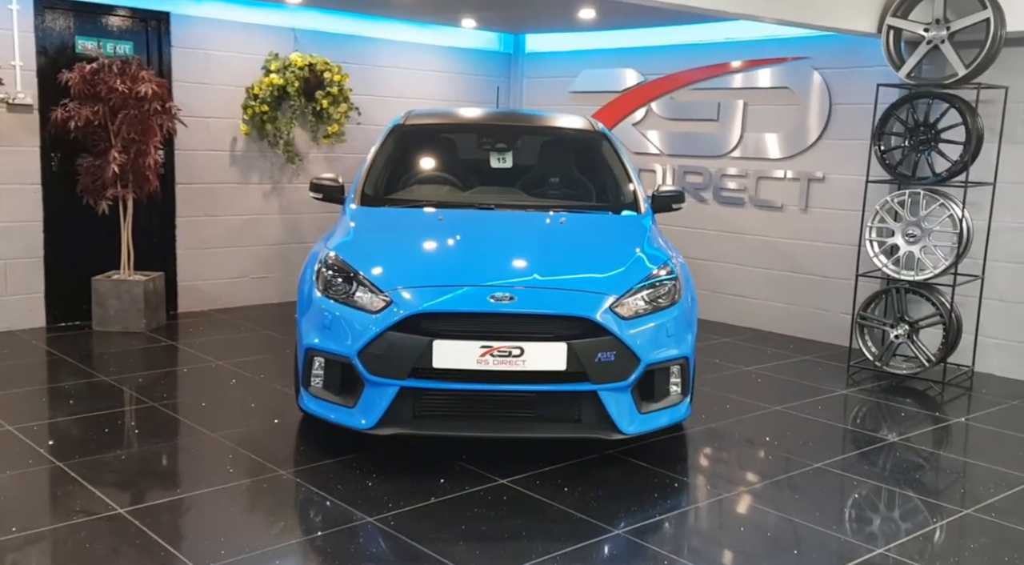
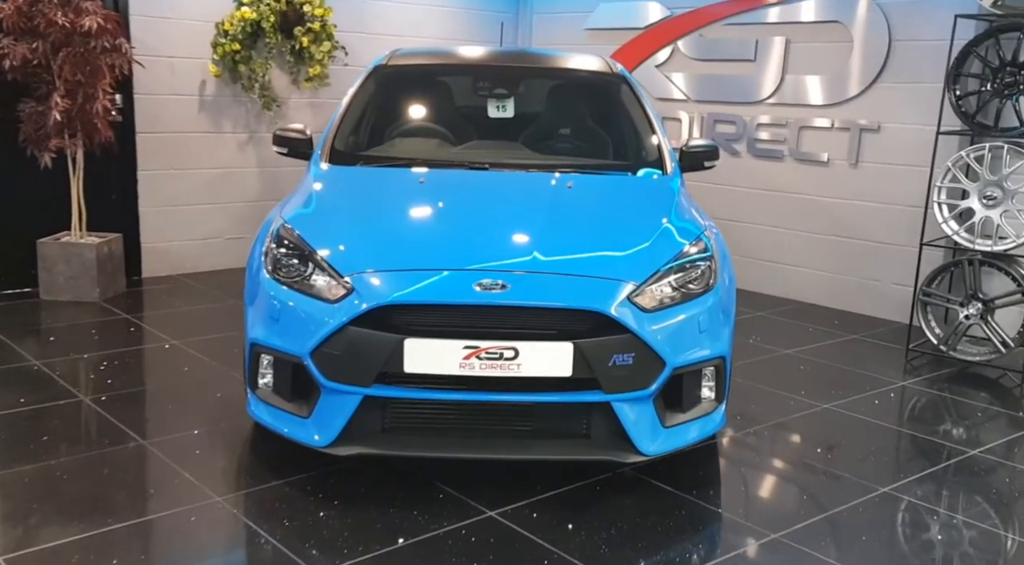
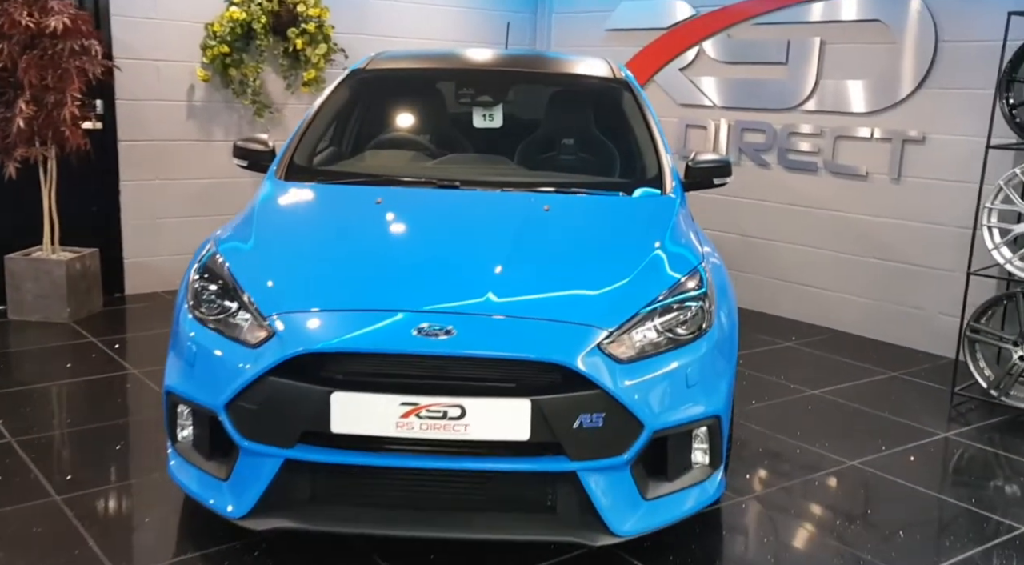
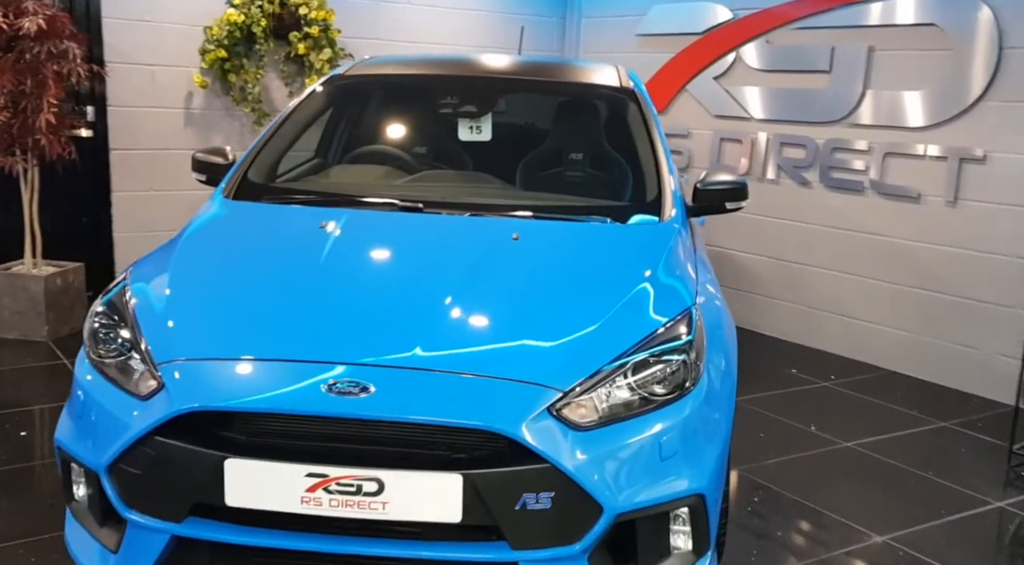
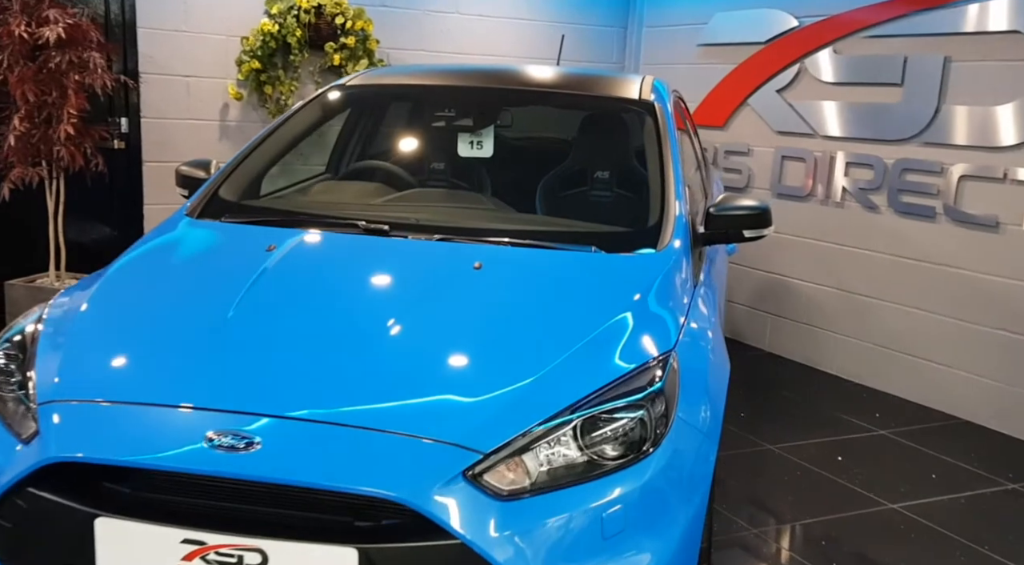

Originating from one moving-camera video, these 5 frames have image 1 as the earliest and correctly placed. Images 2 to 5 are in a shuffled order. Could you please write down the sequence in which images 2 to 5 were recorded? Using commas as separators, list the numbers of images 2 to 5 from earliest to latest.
2, 3, 4, 5
